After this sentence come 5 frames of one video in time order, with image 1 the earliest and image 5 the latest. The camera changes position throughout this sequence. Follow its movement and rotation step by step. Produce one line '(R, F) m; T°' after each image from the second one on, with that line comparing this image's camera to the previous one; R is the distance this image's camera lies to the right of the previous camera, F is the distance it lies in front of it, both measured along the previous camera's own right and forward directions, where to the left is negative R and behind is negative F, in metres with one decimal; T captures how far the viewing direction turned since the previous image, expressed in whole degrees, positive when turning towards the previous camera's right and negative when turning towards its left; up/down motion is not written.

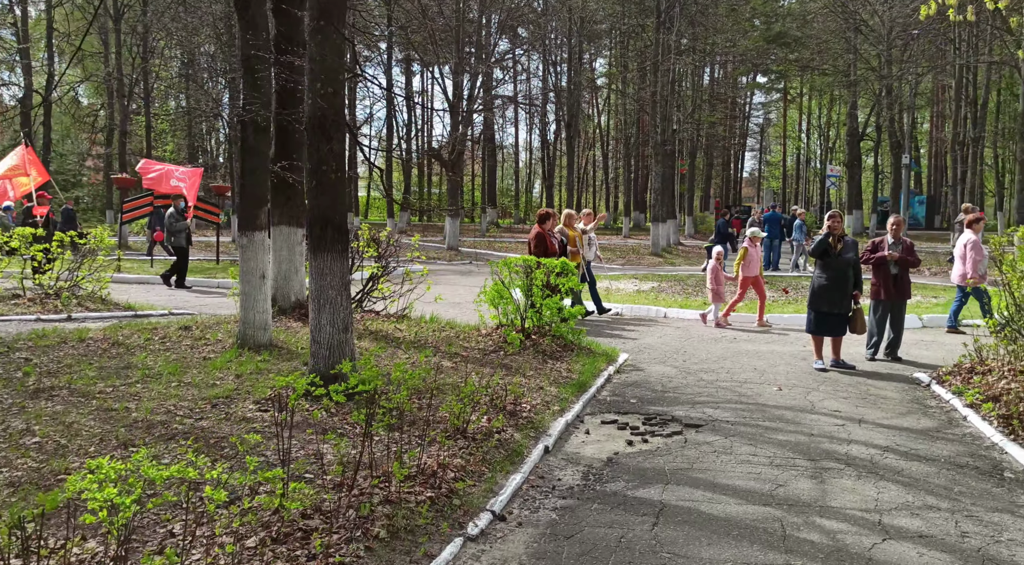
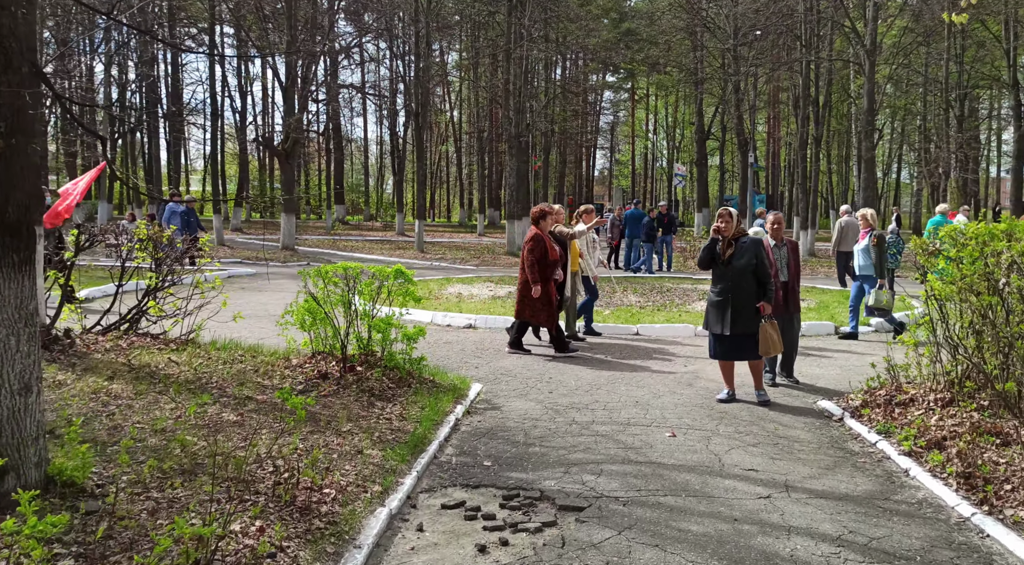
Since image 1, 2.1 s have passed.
(+0.3, +2.2) m; +9°
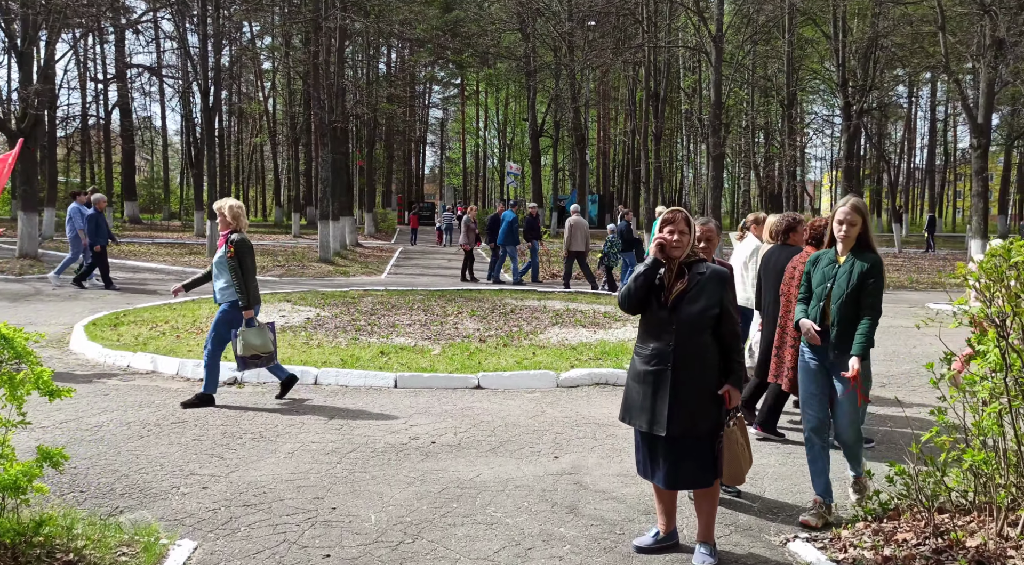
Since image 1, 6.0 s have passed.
(+0.4, +3.9) m; +10°
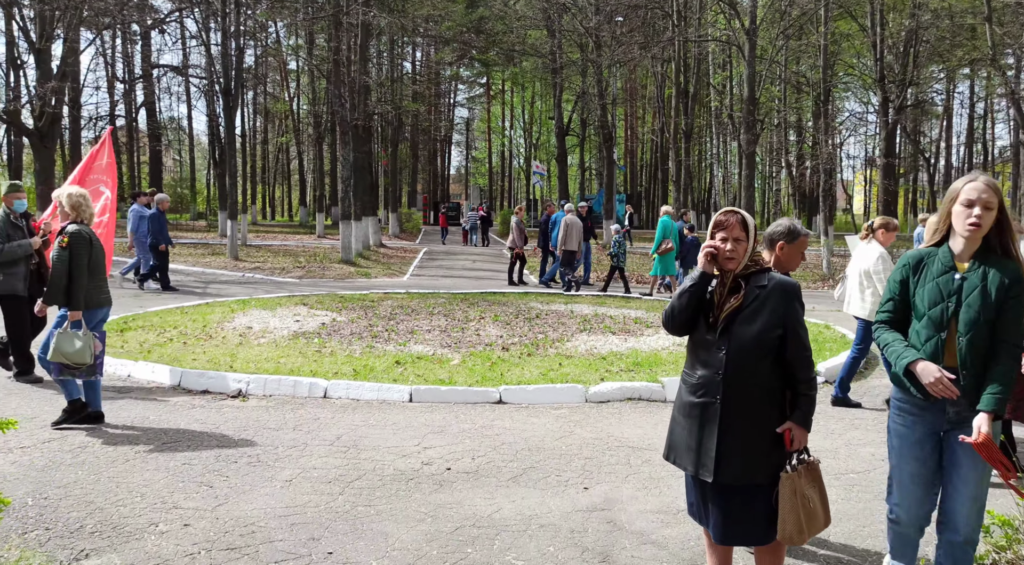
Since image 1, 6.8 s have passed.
(0.0, +0.7) m; -2°
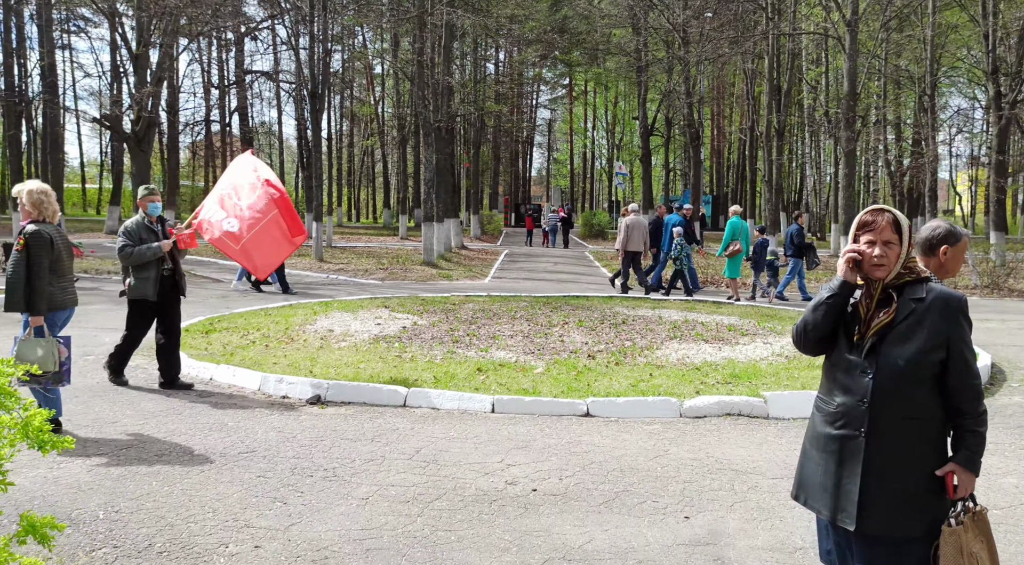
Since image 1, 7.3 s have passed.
(-0.1, +0.4) m; -5°
